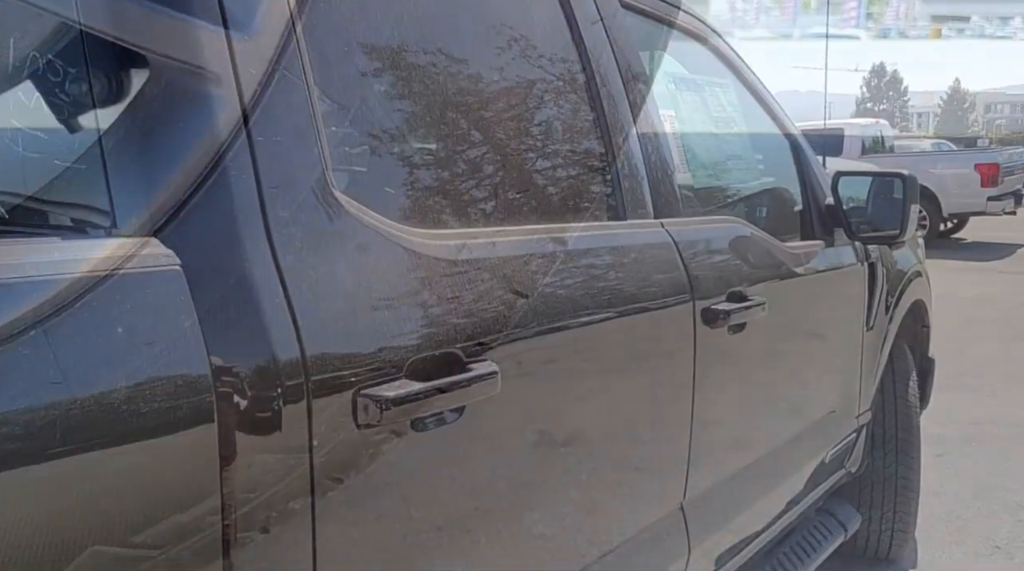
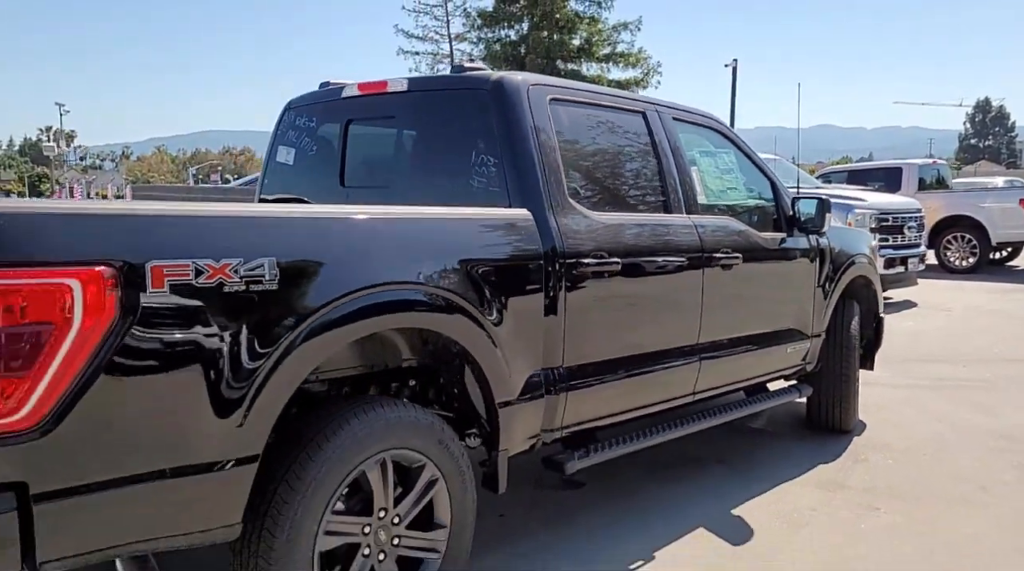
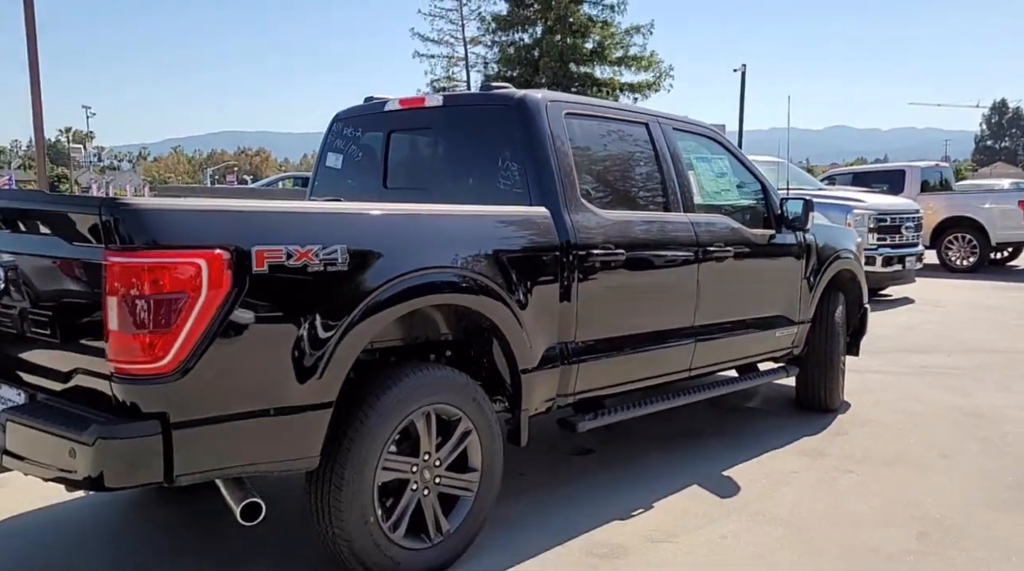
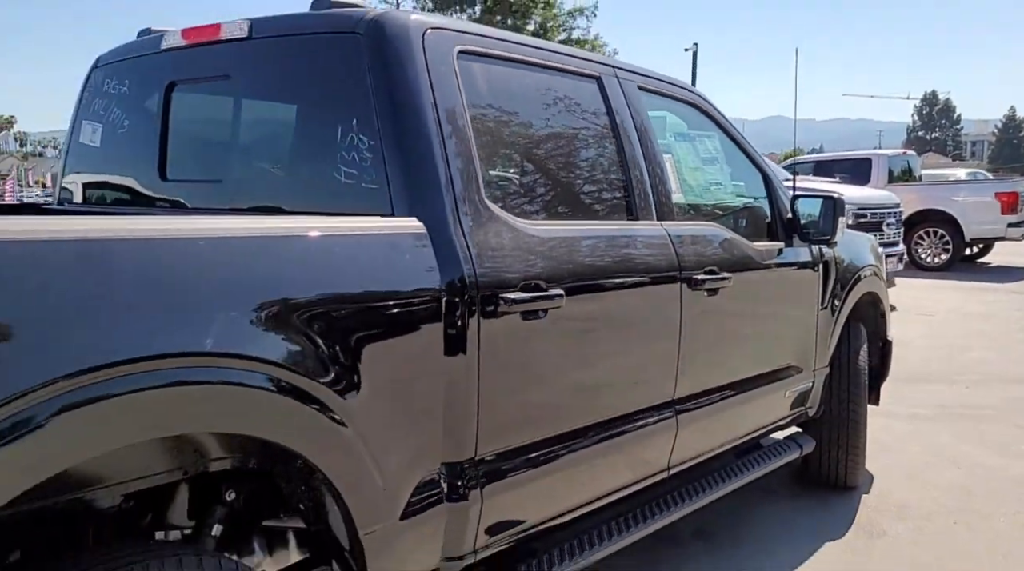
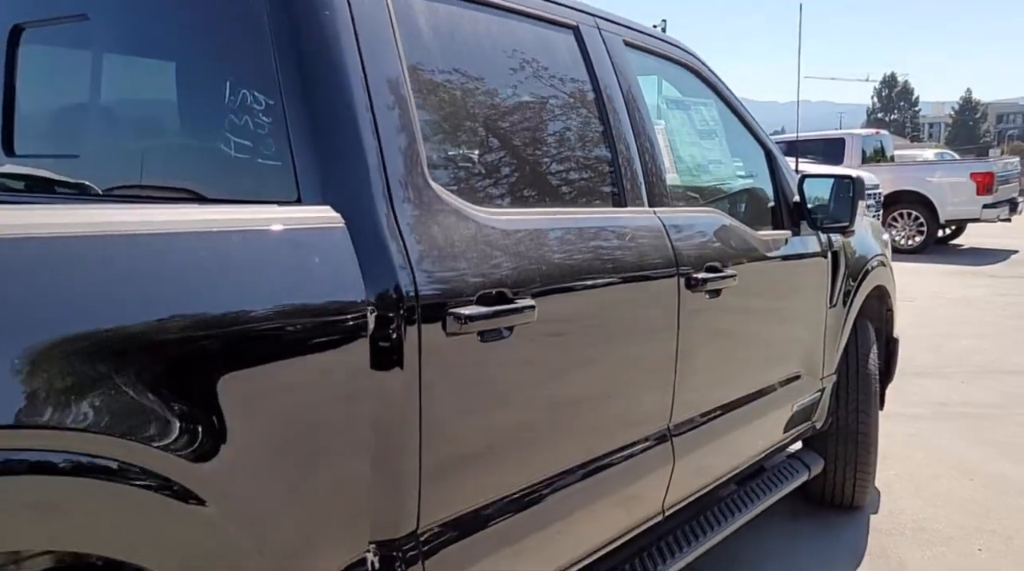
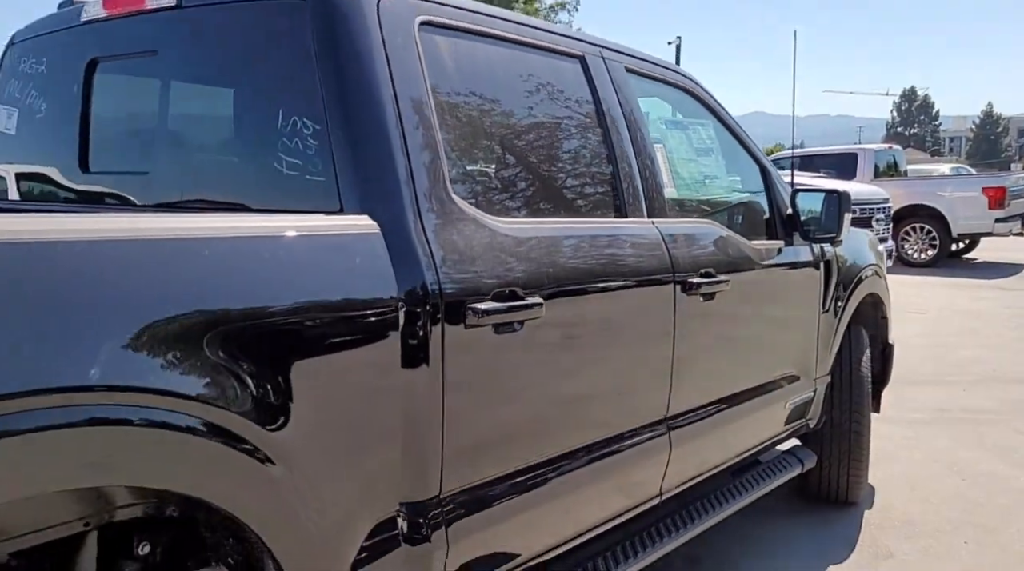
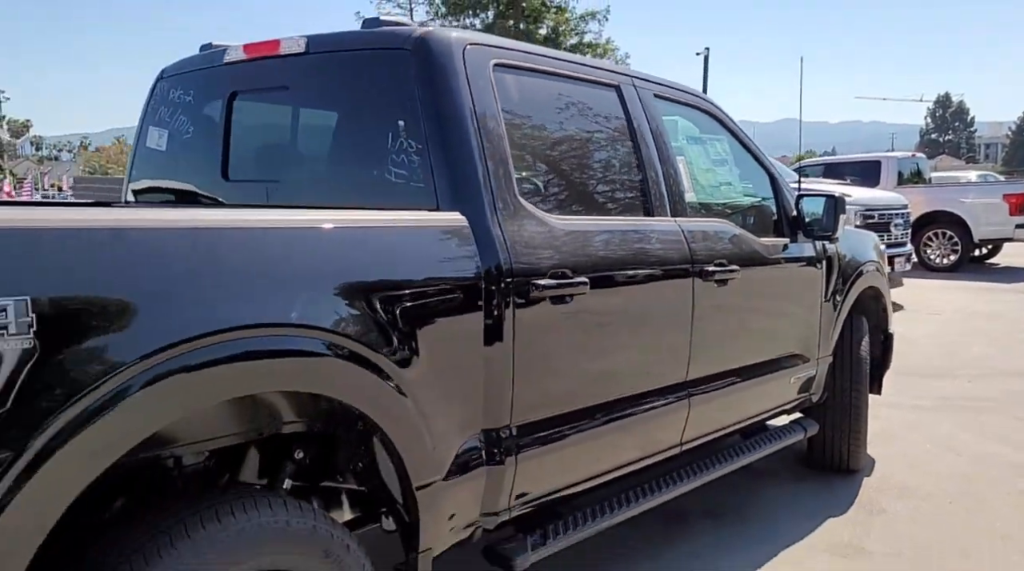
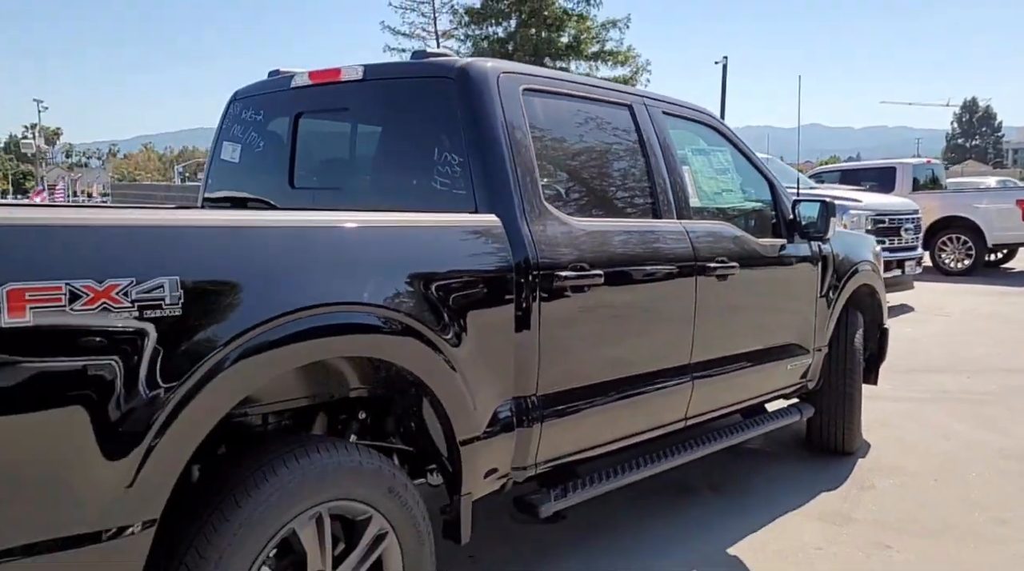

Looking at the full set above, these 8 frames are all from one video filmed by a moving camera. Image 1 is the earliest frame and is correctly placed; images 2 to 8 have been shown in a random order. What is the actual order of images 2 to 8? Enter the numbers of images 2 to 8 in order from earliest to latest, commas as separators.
5, 6, 4, 7, 8, 2, 3
